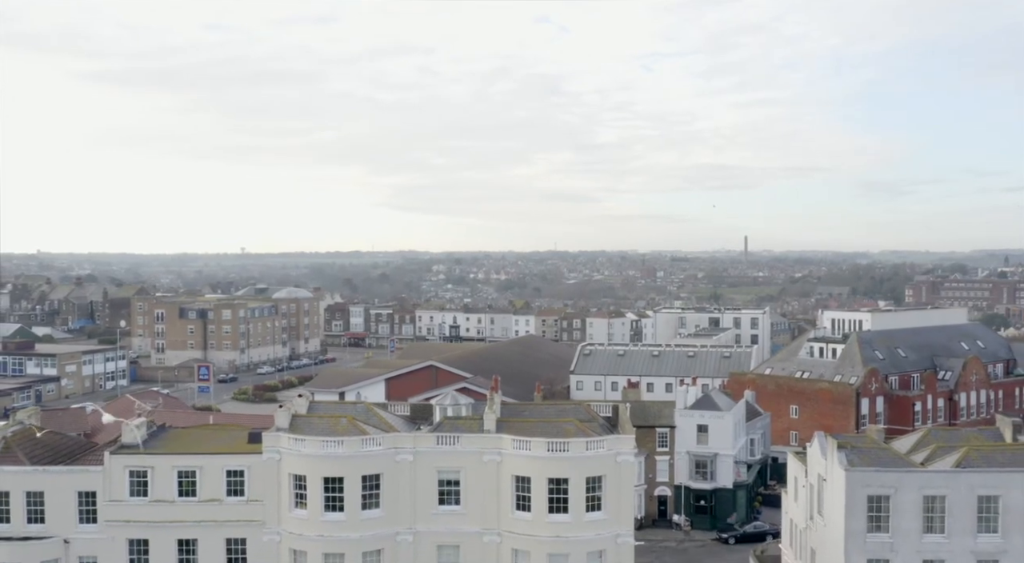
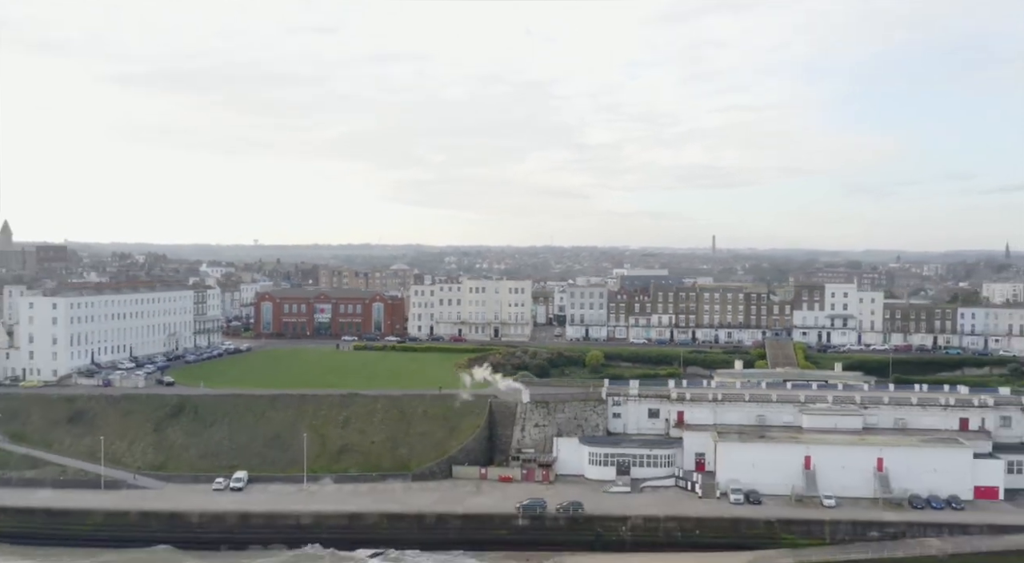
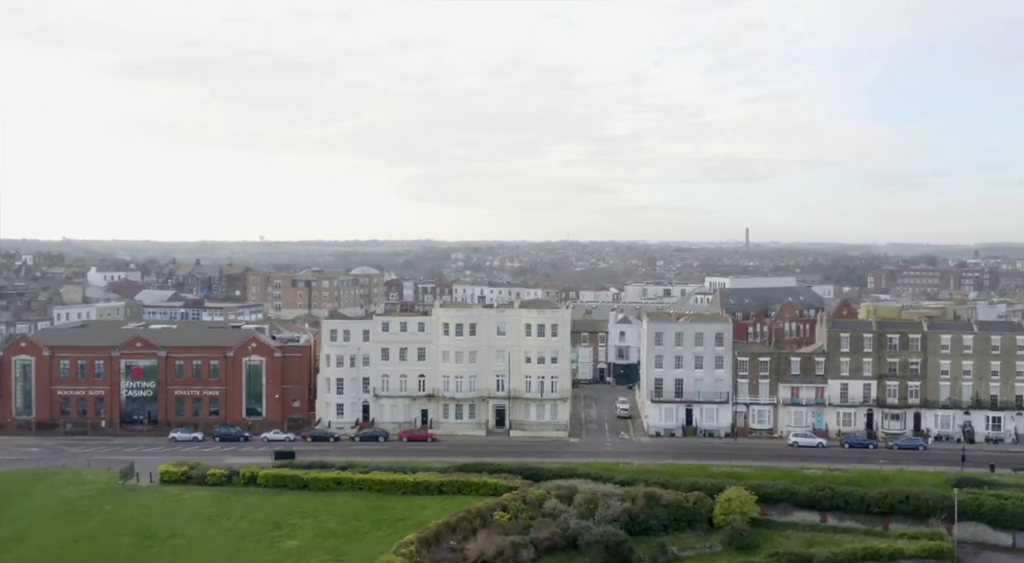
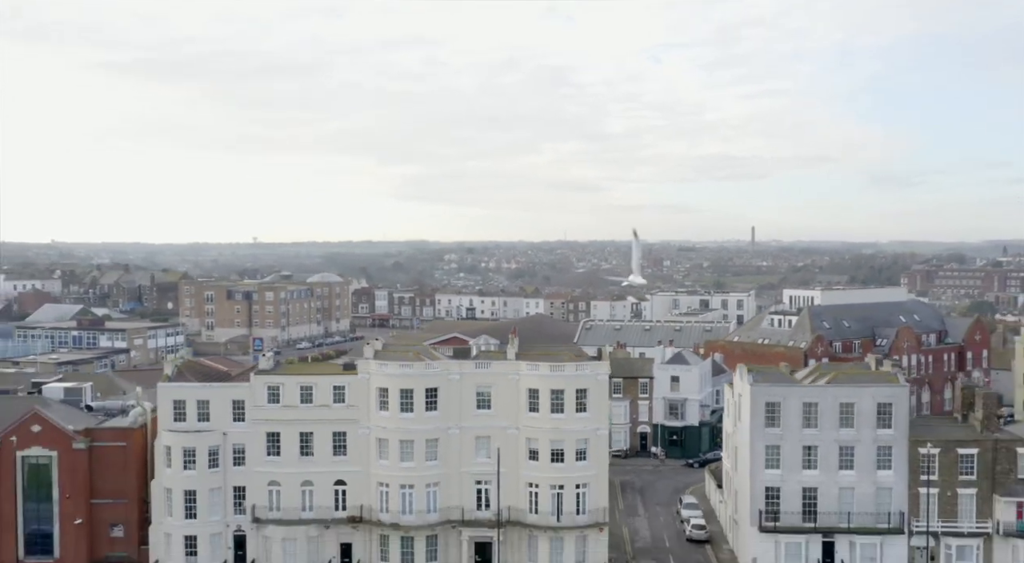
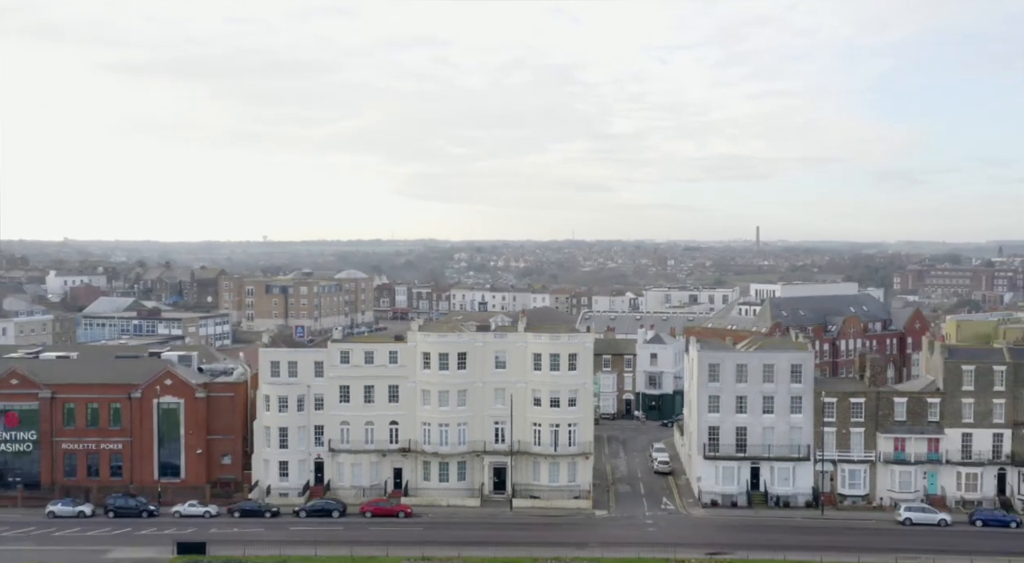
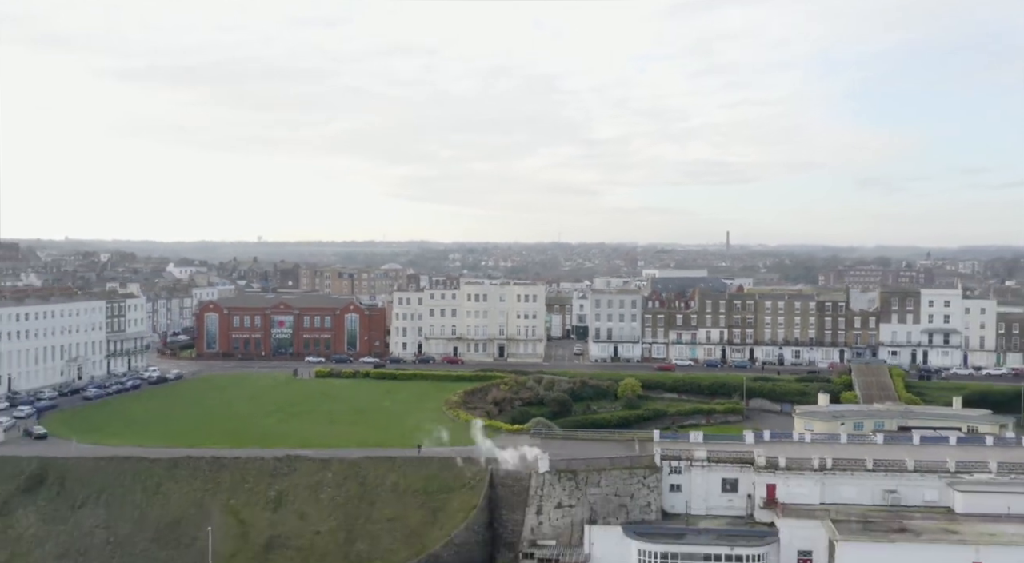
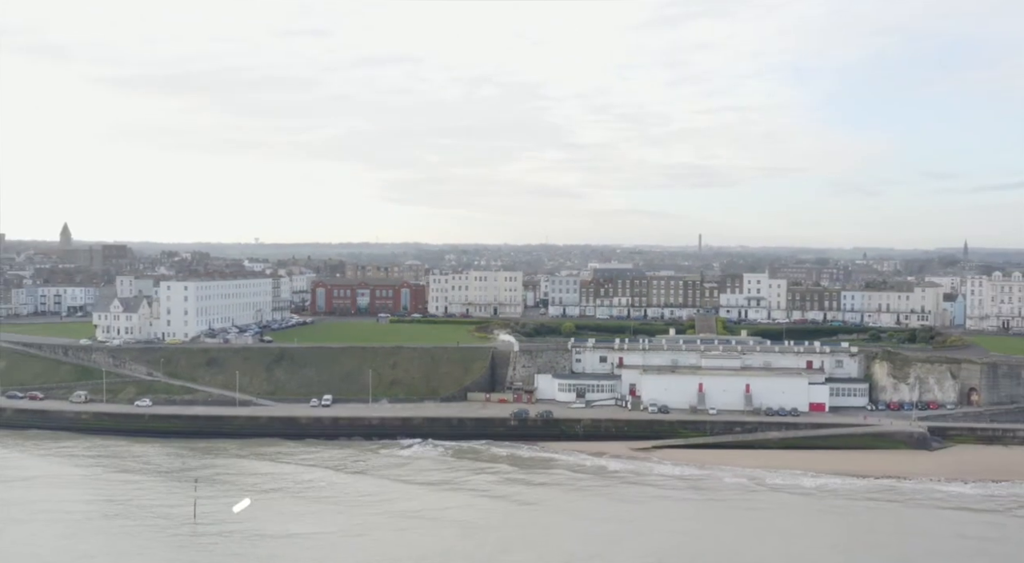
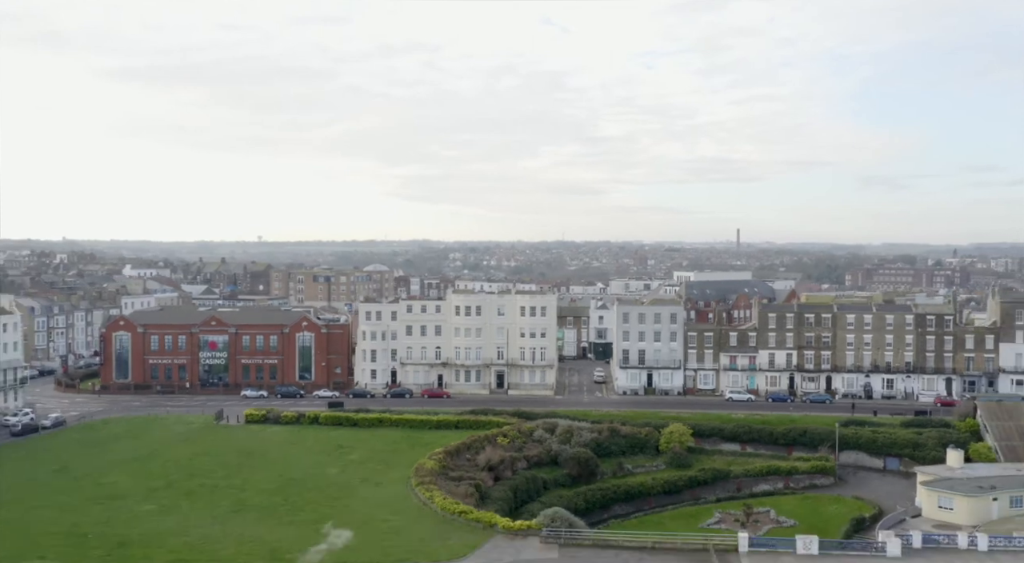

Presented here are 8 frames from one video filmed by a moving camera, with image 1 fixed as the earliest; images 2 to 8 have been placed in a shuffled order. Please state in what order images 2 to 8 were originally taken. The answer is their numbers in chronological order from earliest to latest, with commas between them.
4, 5, 3, 8, 6, 2, 7
